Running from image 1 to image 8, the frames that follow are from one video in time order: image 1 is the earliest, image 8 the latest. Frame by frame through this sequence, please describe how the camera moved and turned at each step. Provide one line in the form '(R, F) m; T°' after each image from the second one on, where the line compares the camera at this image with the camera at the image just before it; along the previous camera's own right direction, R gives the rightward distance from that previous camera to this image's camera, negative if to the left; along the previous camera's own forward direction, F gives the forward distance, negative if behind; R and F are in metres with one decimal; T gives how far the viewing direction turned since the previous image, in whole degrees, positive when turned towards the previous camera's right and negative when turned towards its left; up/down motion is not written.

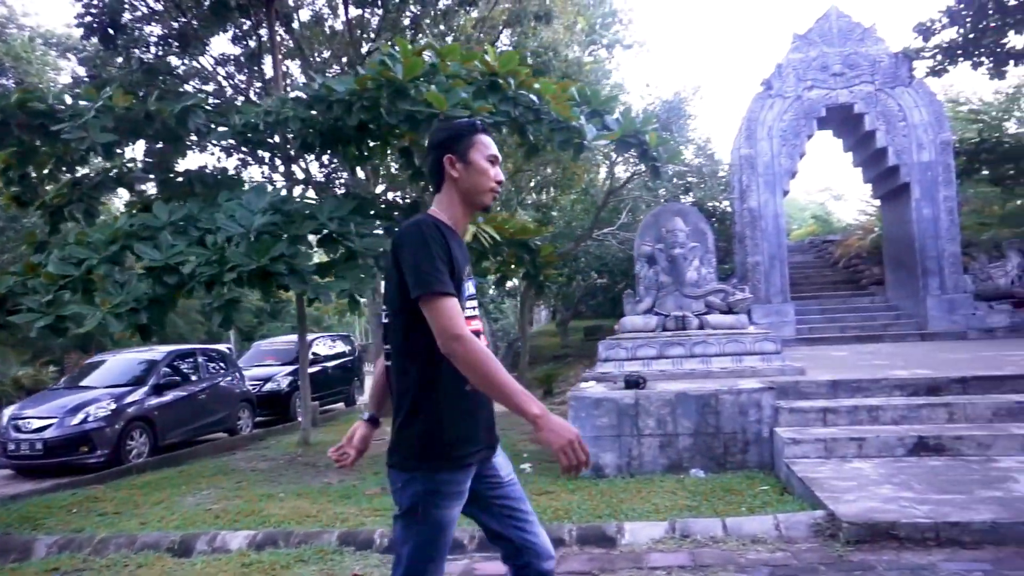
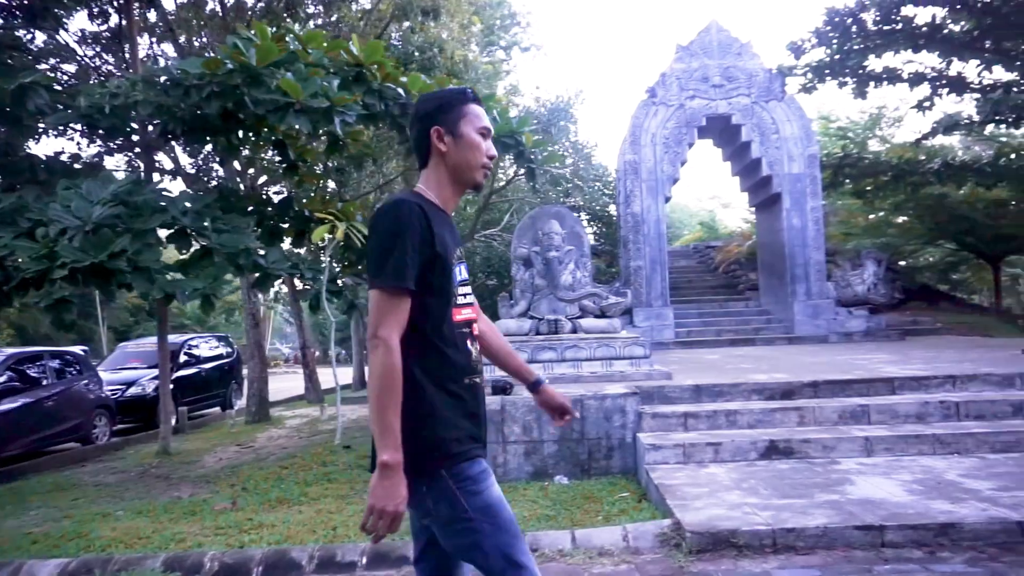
(+0.3, +0.2) m; +8°
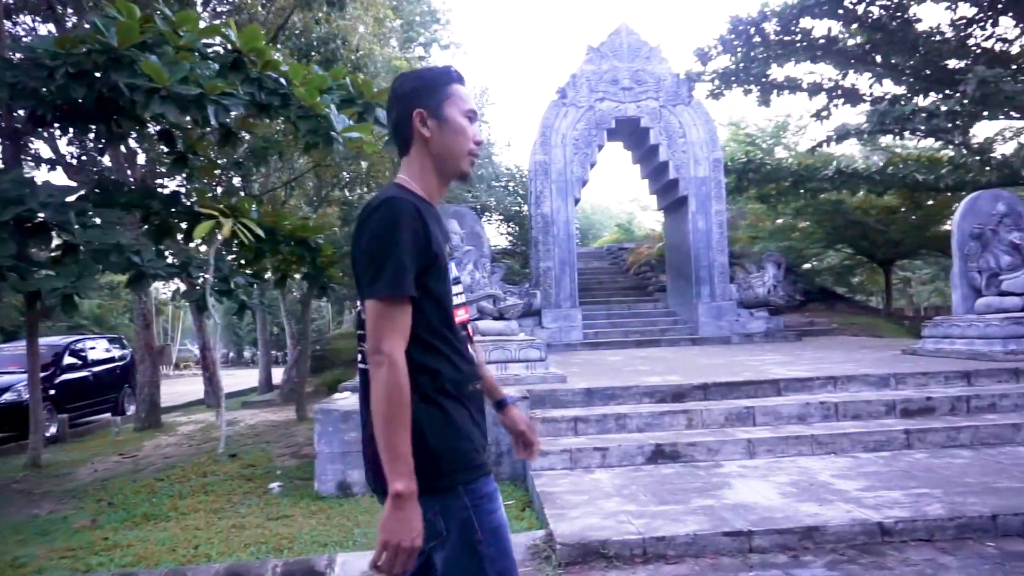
(+0.3, +0.1) m; +6°
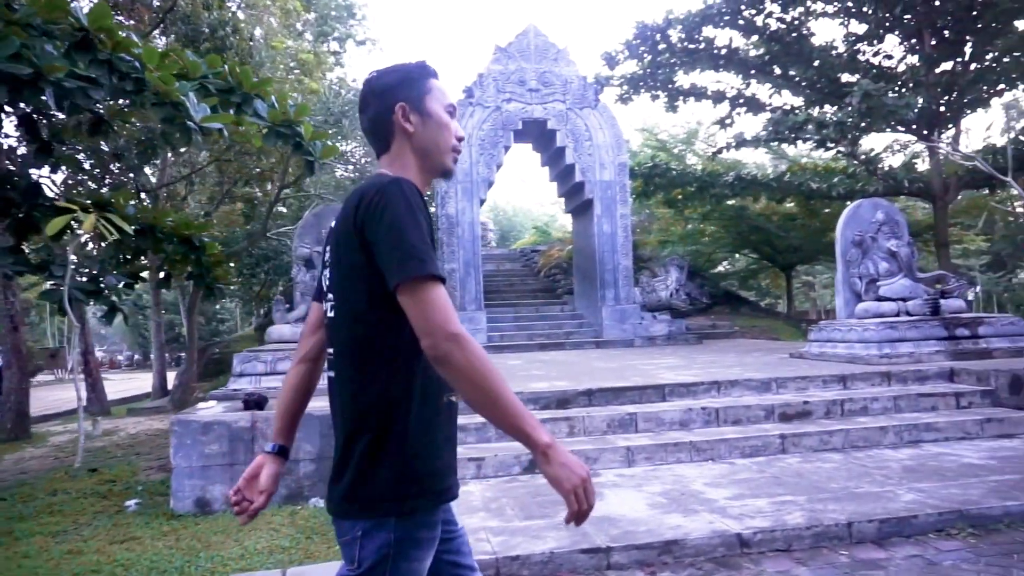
(+0.3, +0.2) m; +6°
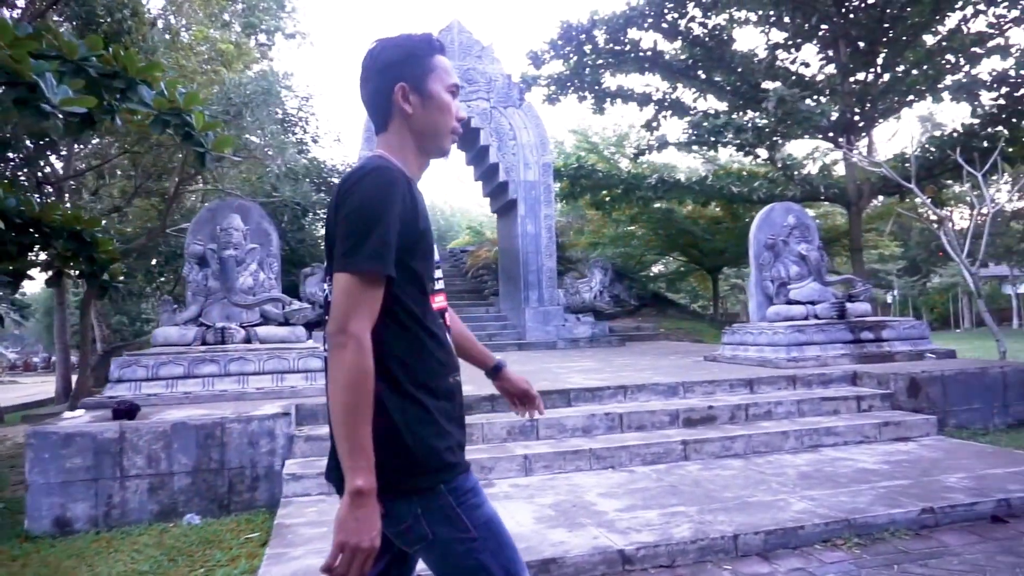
(+0.3, +0.2) m; +5°
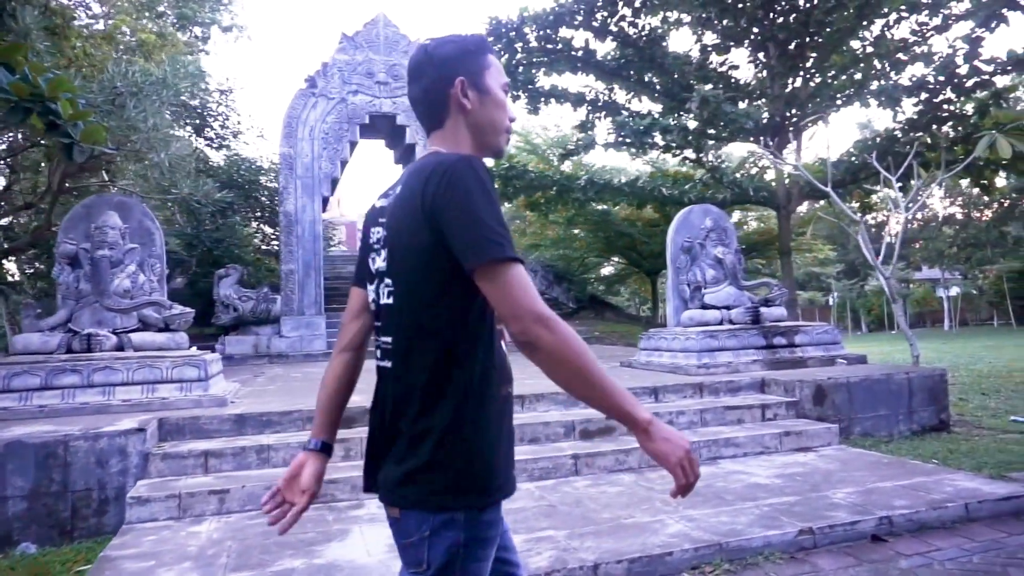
(+0.5, +0.3) m; +3°
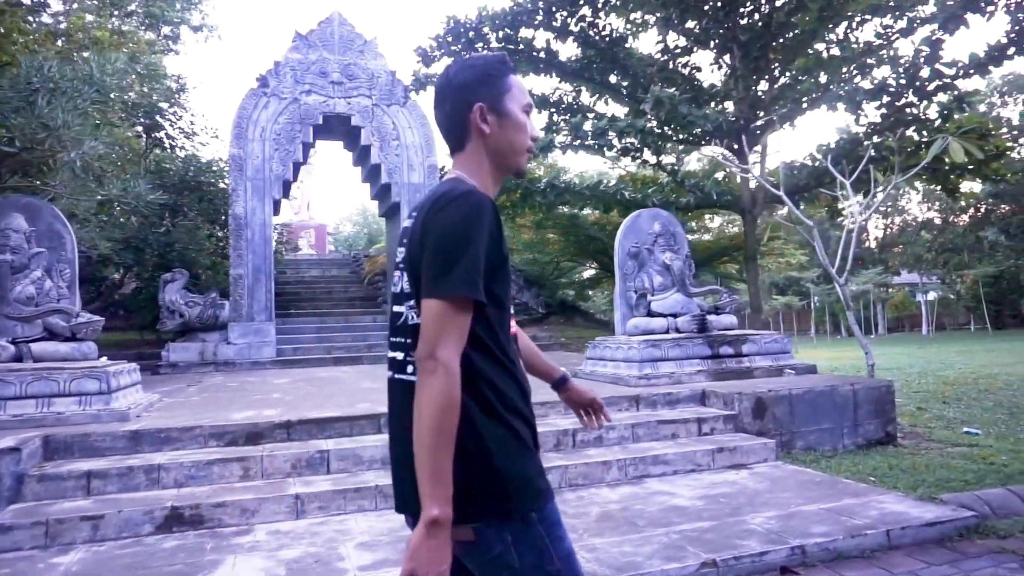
(+0.5, +0.3) m; +1°
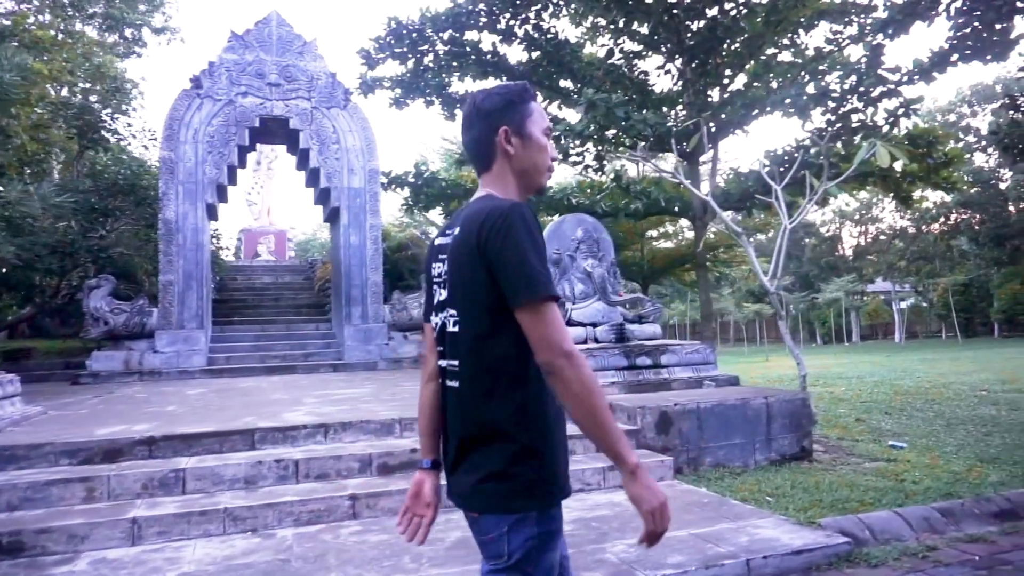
(+0.7, +0.3) m; +1°
